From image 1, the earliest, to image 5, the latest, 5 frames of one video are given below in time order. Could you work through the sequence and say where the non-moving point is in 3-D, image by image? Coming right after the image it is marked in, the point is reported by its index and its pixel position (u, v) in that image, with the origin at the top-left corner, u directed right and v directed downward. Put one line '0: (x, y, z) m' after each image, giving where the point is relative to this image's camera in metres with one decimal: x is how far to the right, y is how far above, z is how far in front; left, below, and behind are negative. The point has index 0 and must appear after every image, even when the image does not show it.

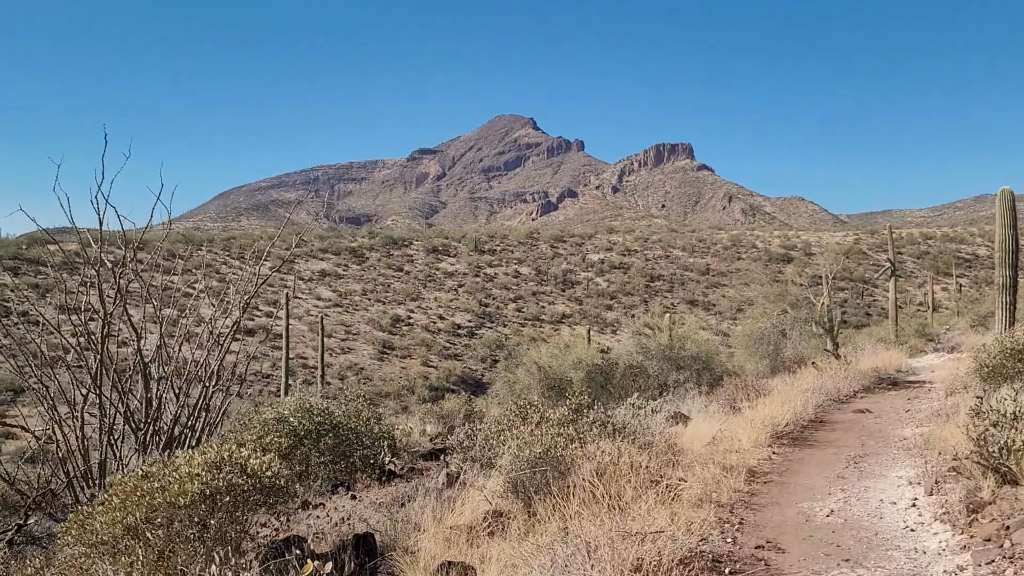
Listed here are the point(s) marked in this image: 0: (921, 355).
0: (+12.9, -2.2, +19.0) m
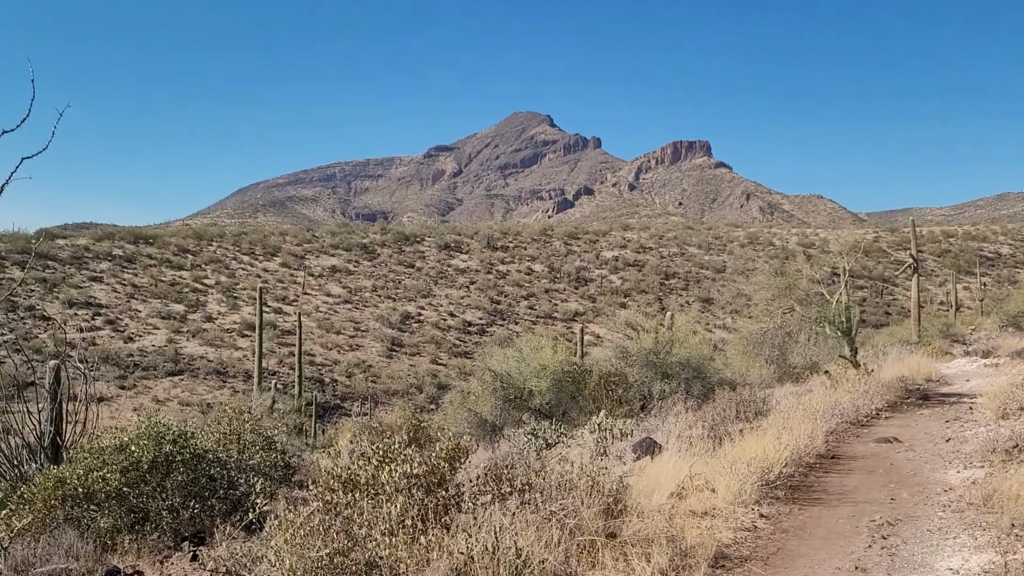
0: (+12.9, -2.2, +17.9) m
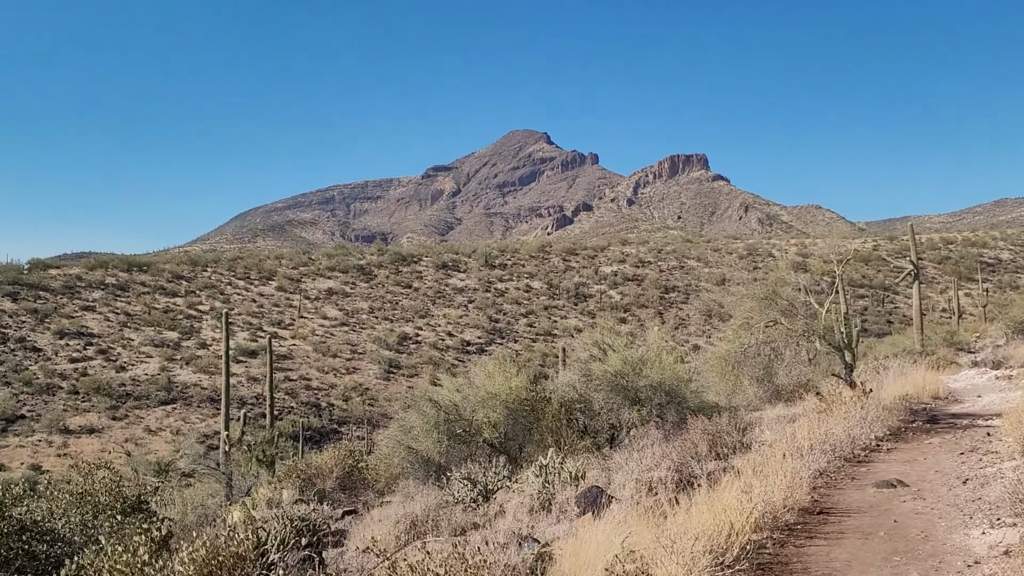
0: (+12.7, -2.3, +17.3) m
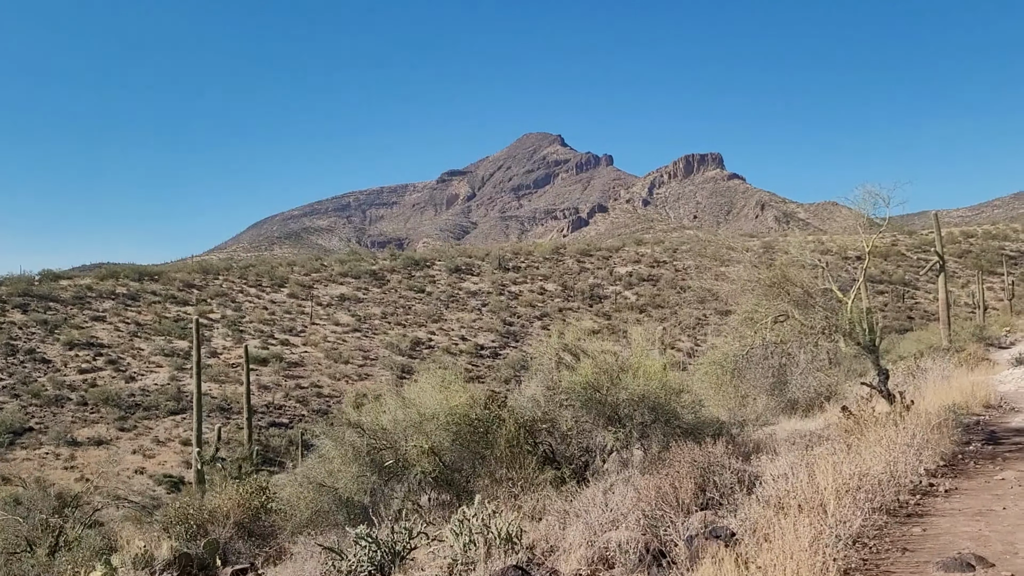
0: (+12.8, -2.1, +16.2) m
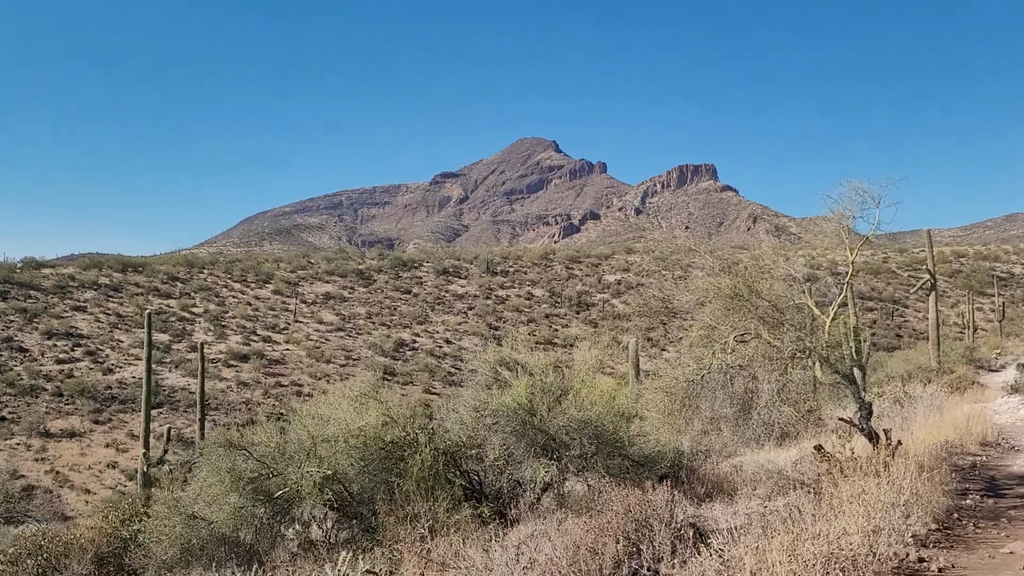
0: (+12.2, -2.7, +15.9) m
